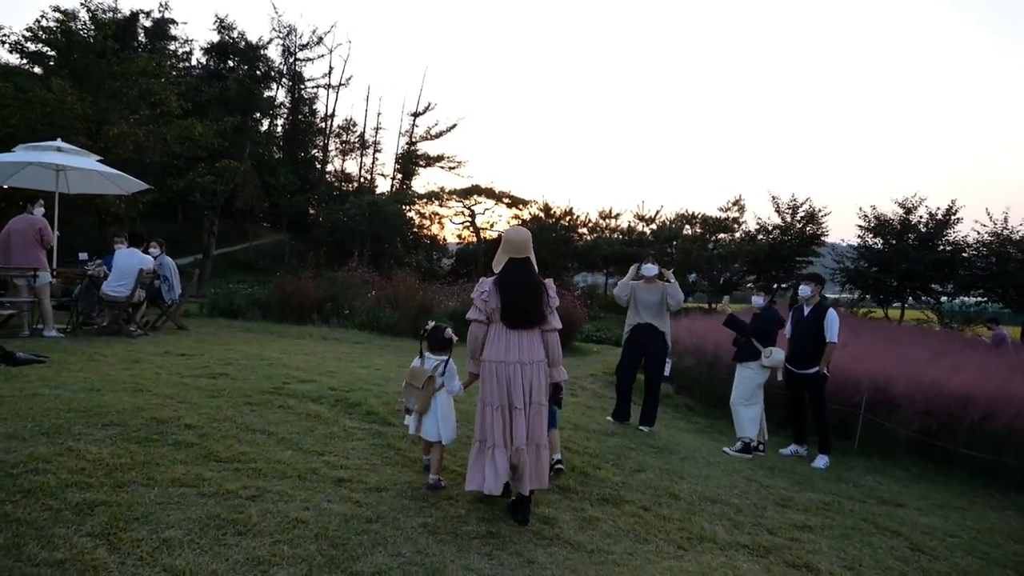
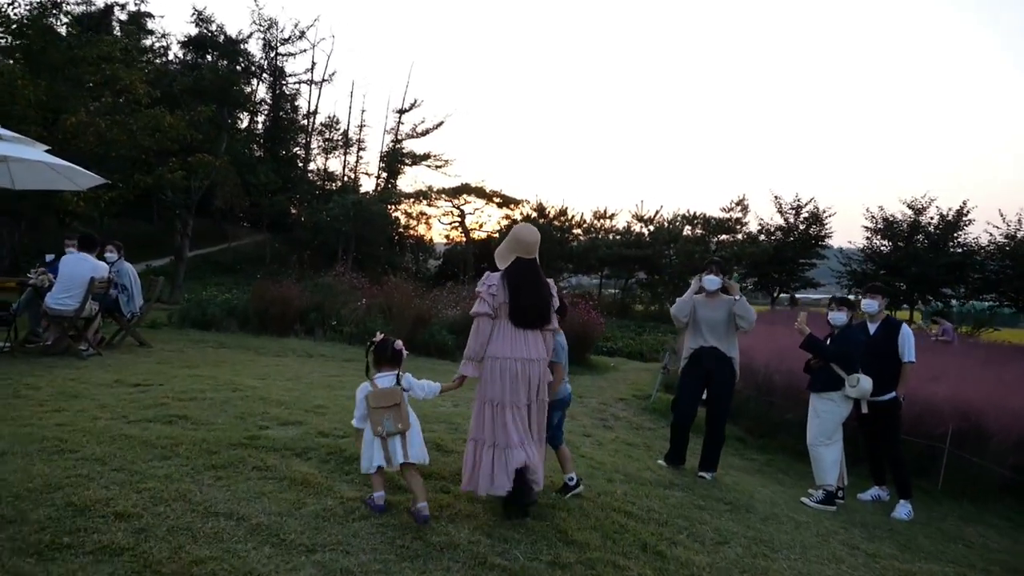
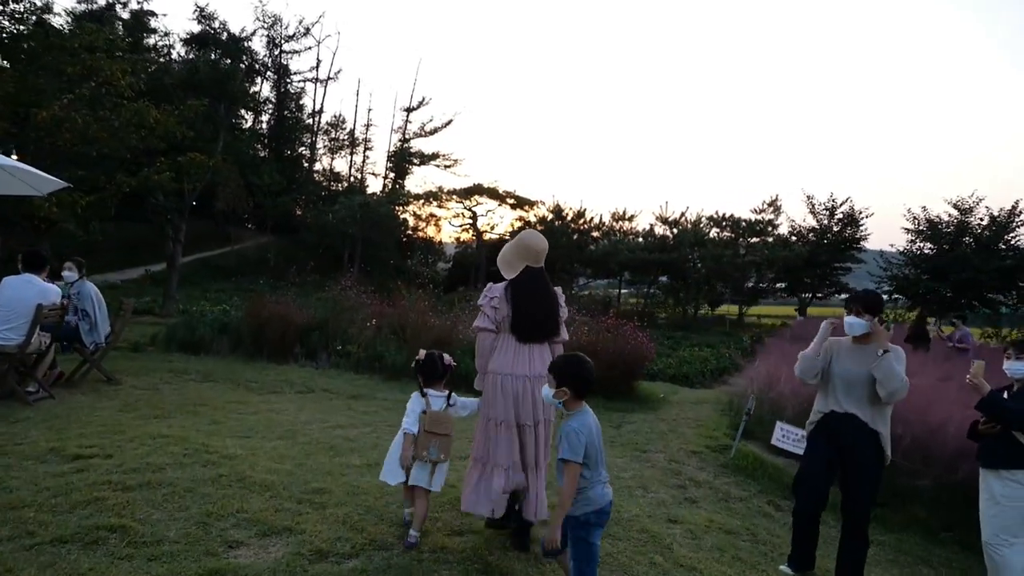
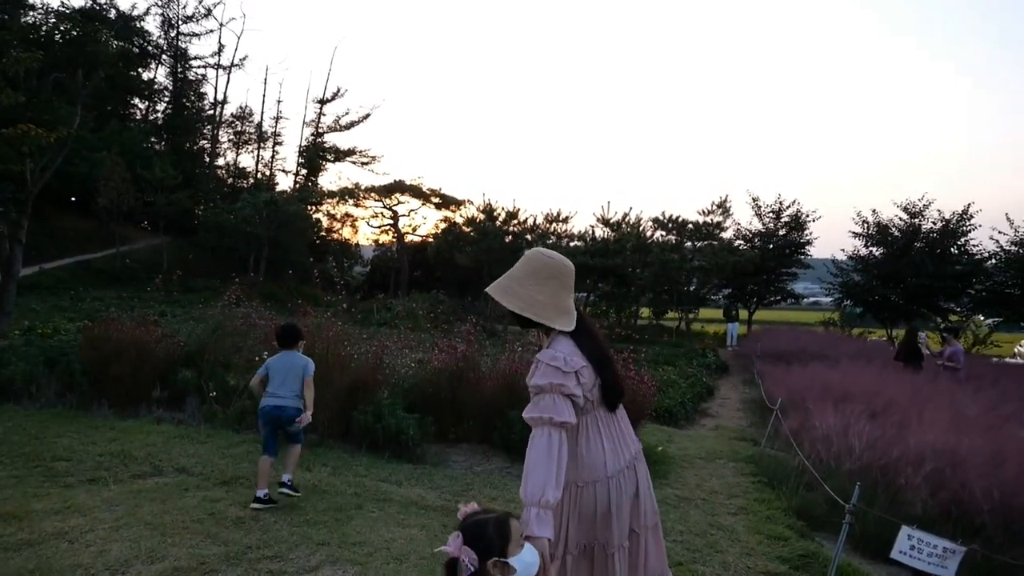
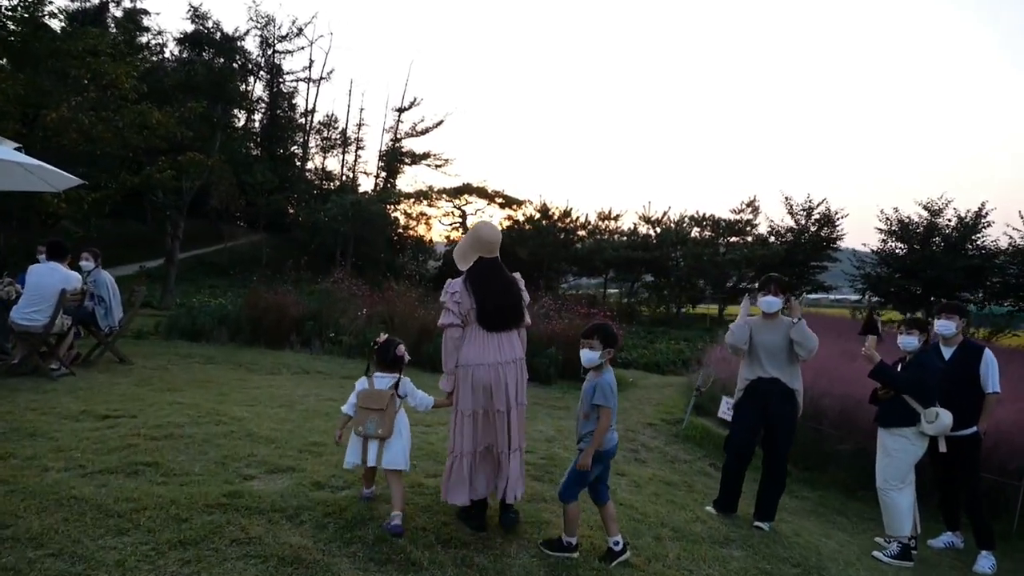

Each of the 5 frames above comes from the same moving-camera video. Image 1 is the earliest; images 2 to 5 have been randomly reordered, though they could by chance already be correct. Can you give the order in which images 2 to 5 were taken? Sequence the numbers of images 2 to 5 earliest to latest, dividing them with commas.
2, 5, 3, 4
